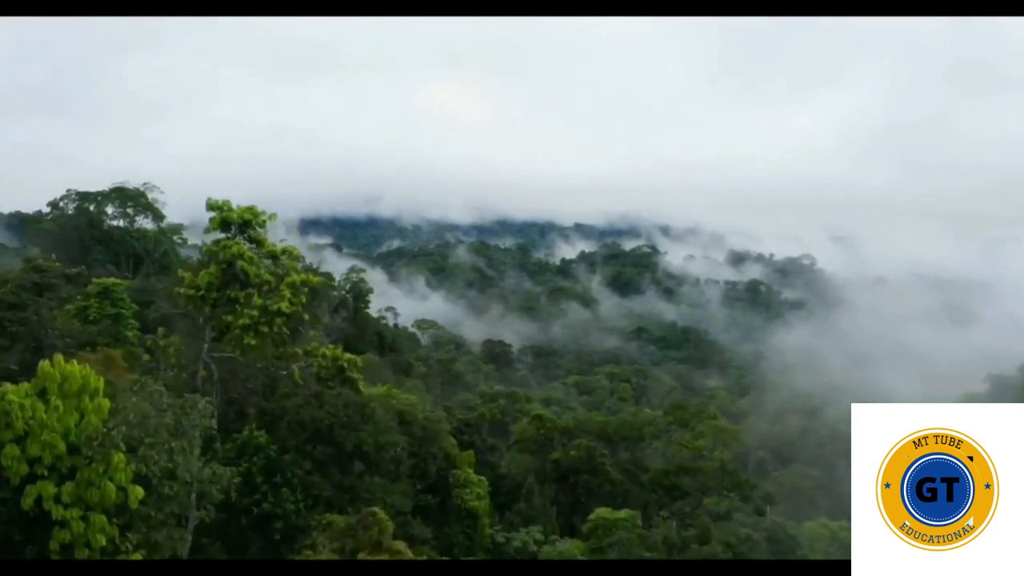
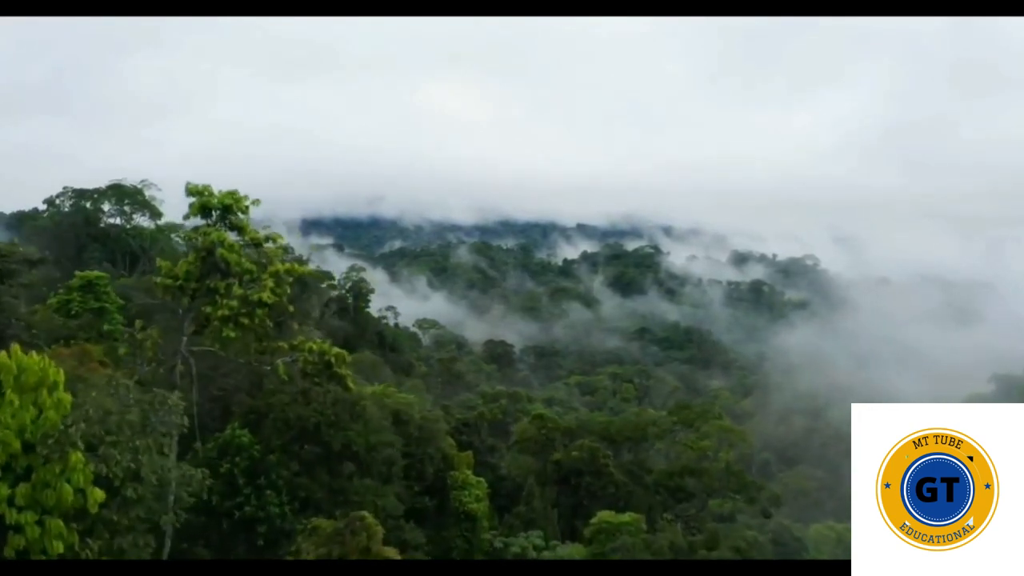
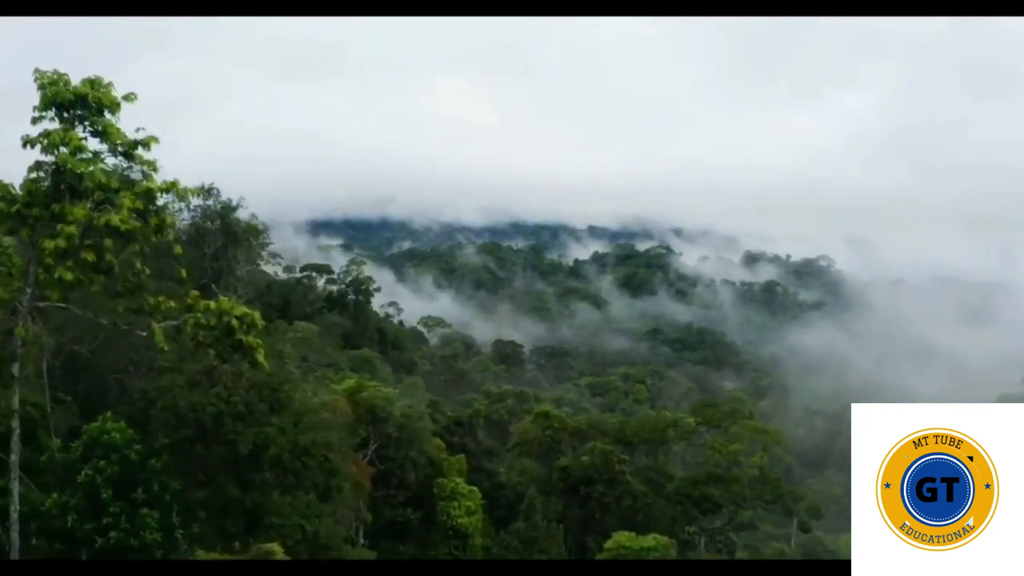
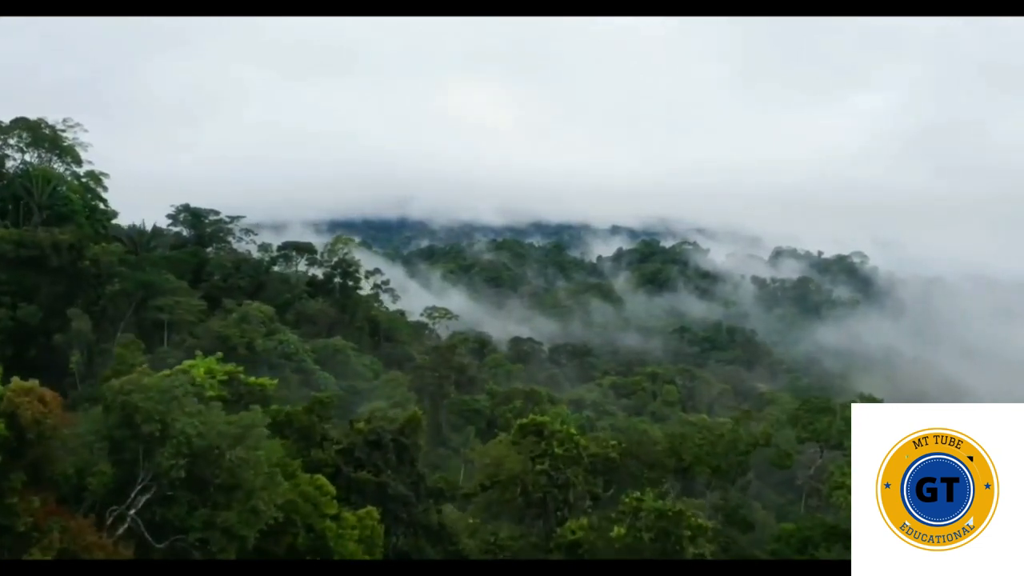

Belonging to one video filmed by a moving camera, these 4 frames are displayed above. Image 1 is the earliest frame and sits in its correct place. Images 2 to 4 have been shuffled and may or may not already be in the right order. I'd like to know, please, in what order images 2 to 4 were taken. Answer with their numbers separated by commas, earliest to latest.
2, 3, 4
